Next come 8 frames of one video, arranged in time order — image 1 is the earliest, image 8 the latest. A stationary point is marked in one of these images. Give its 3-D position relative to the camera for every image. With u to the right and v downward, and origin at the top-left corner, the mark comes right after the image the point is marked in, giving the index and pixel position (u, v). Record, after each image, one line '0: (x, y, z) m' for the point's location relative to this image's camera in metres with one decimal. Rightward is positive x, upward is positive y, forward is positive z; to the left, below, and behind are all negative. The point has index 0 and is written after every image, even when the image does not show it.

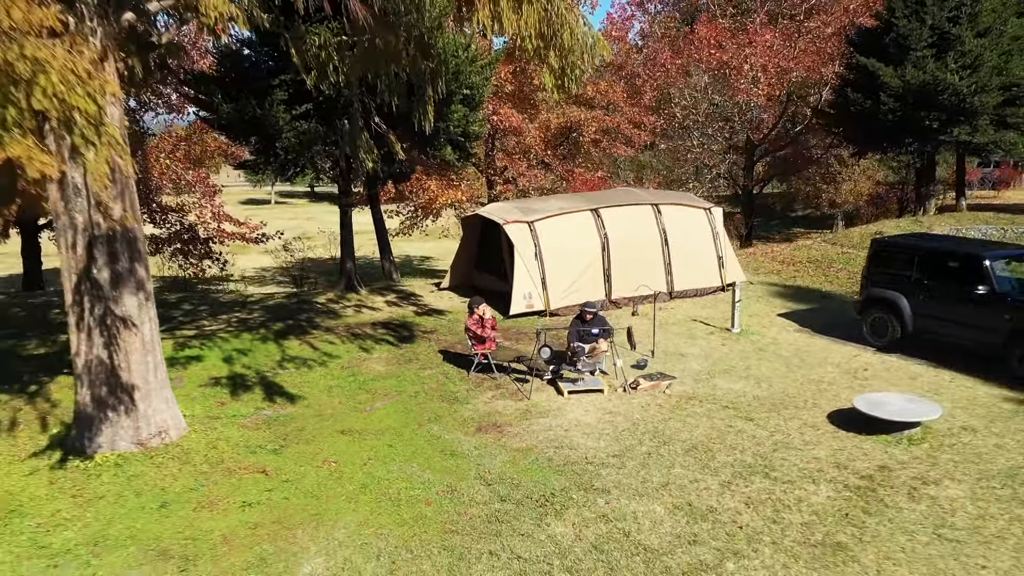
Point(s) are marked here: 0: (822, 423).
0: (+2.8, -1.2, +7.2) m
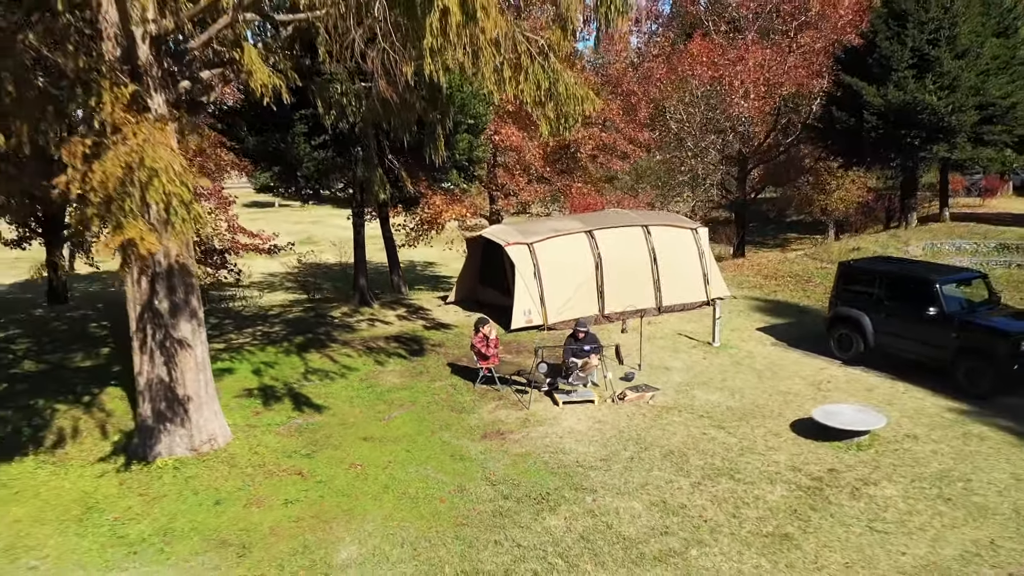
0: (+2.8, -1.5, +8.2) m
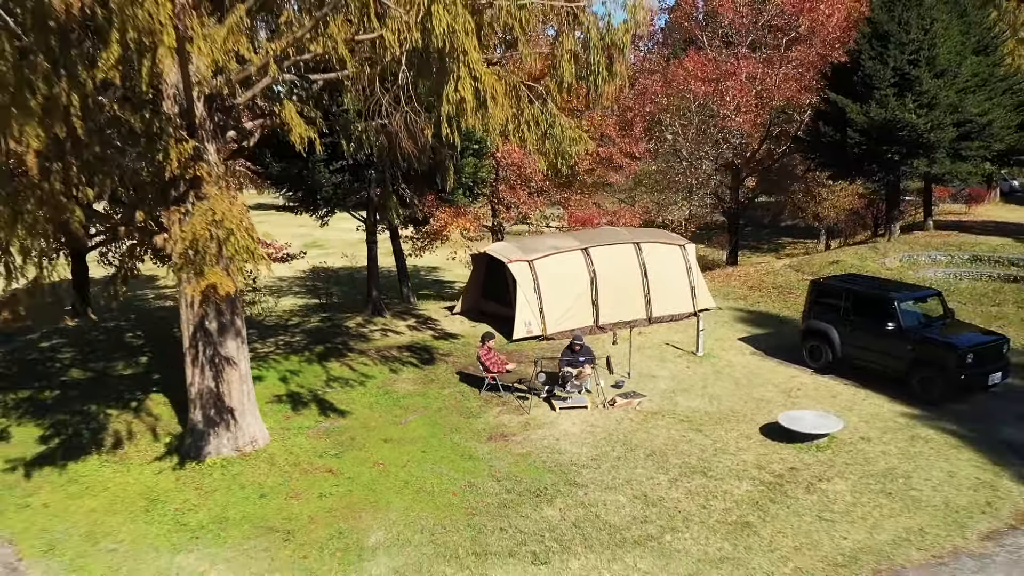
0: (+2.8, -1.7, +9.3) m
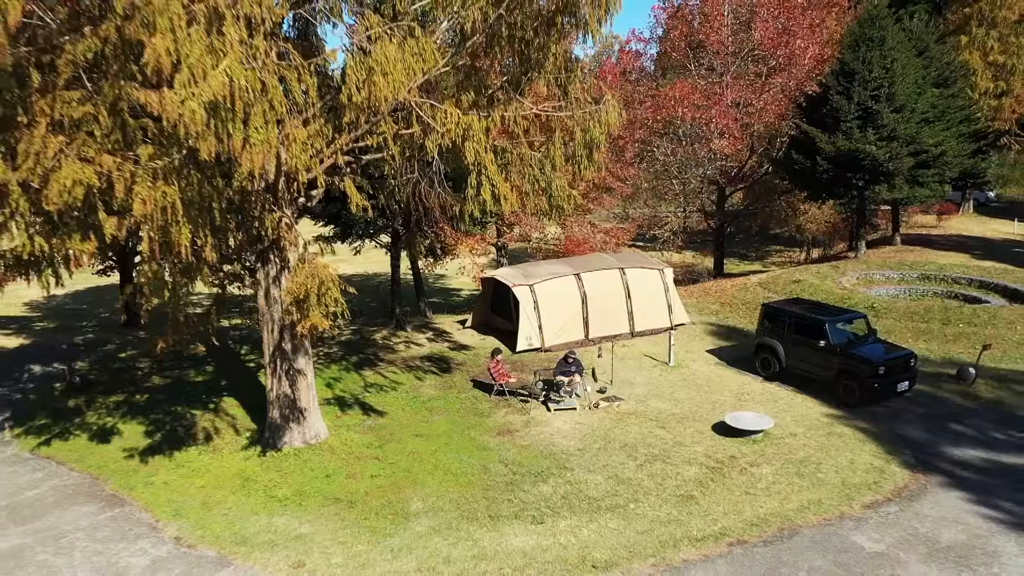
0: (+2.9, -2.1, +11.8) m
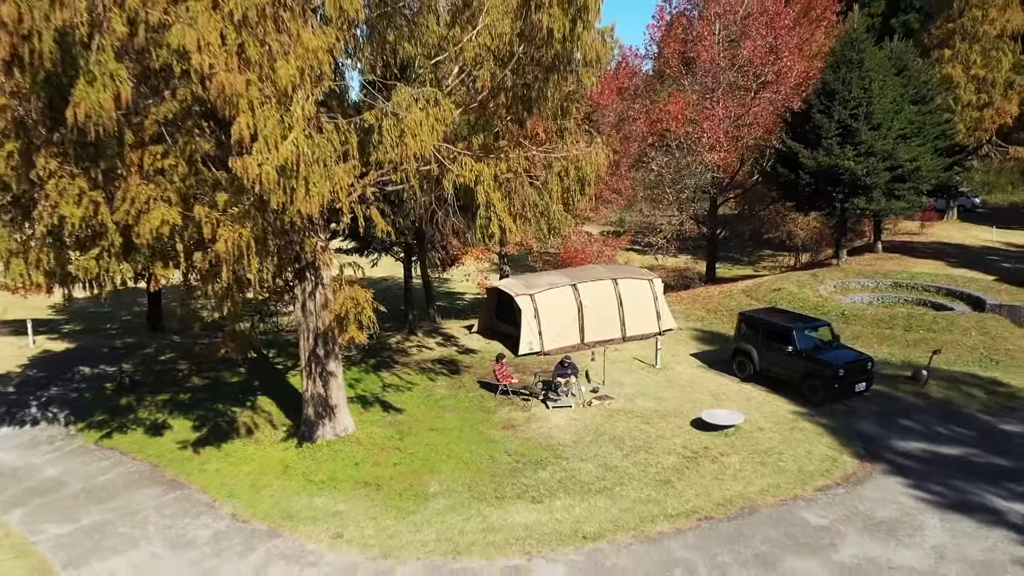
0: (+2.9, -2.3, +13.5) m
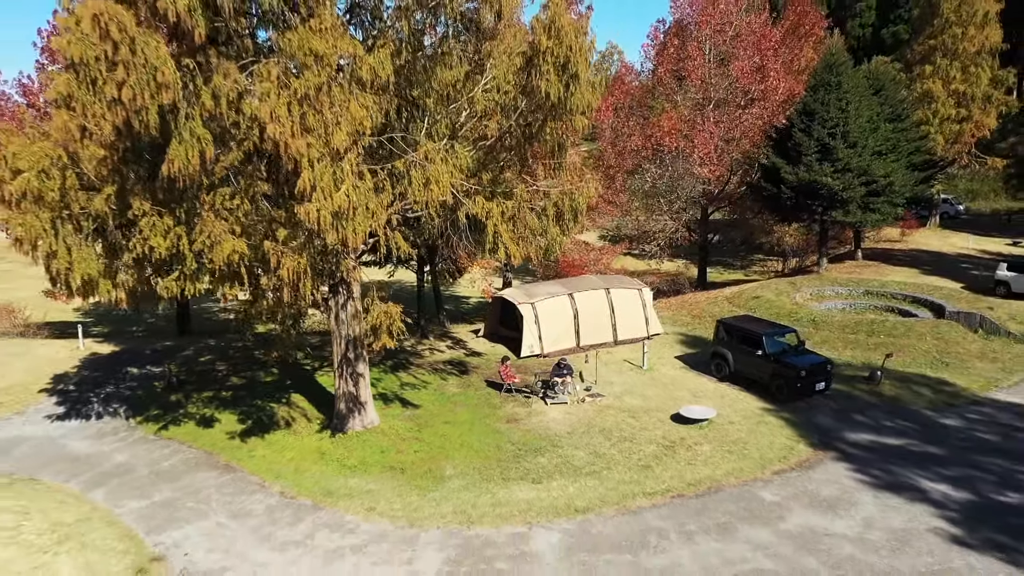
0: (+3.0, -2.6, +15.5) m
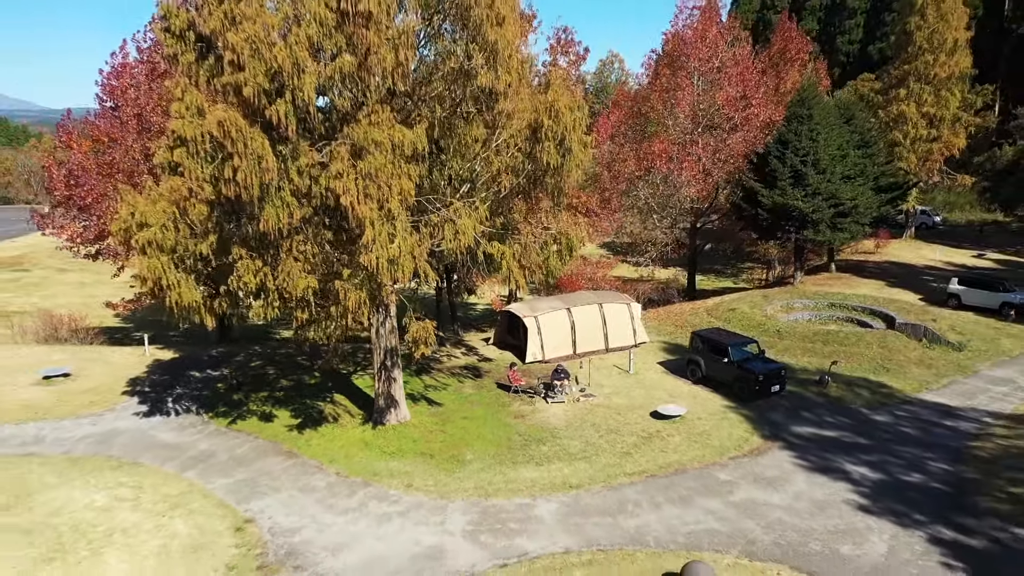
0: (+3.2, -3.0, +18.8) m
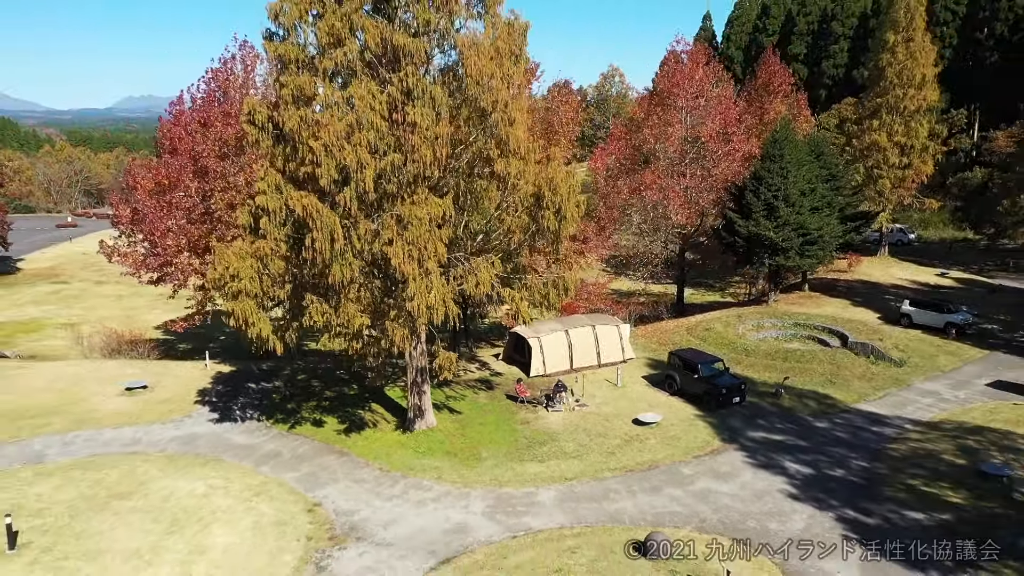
0: (+3.4, -3.9, +22.9) m
